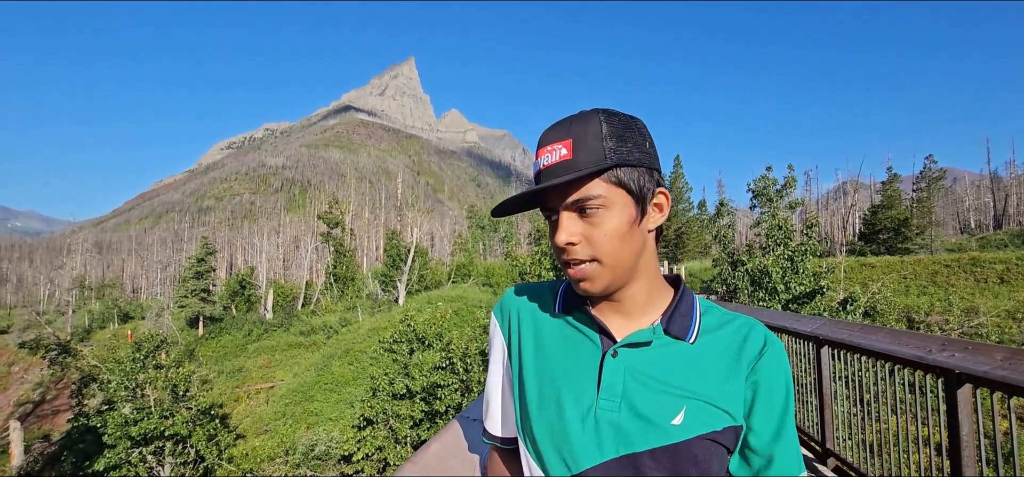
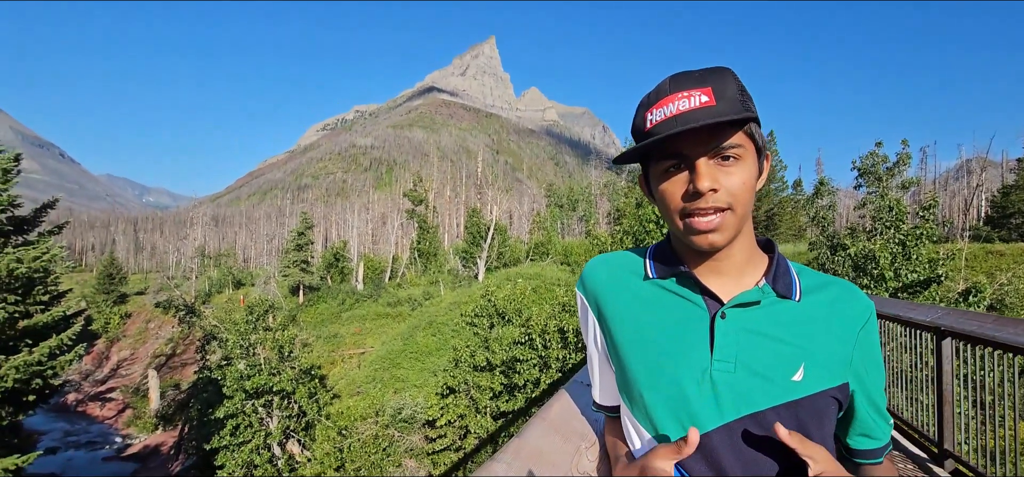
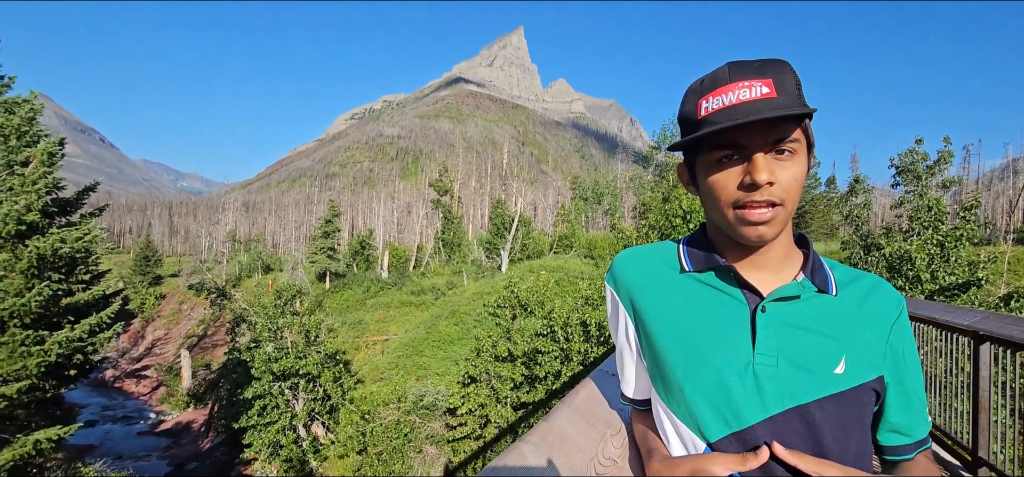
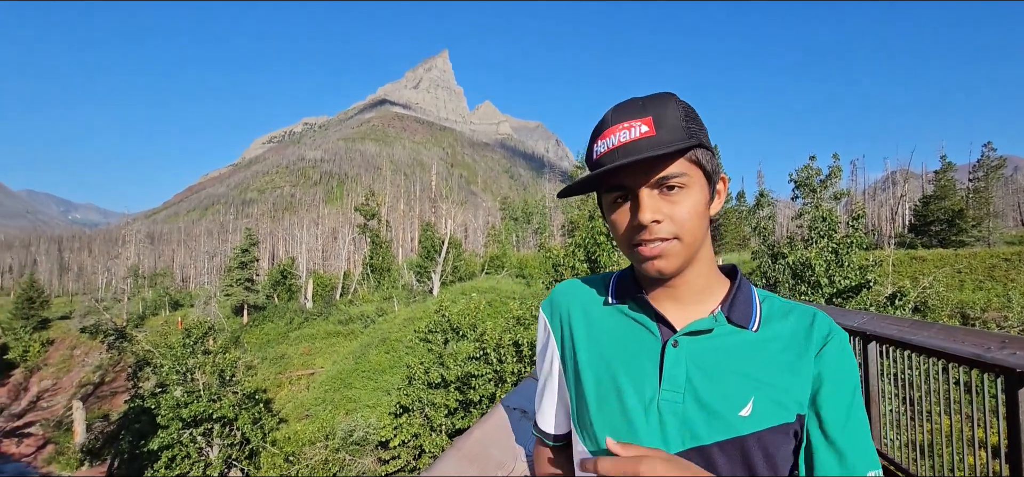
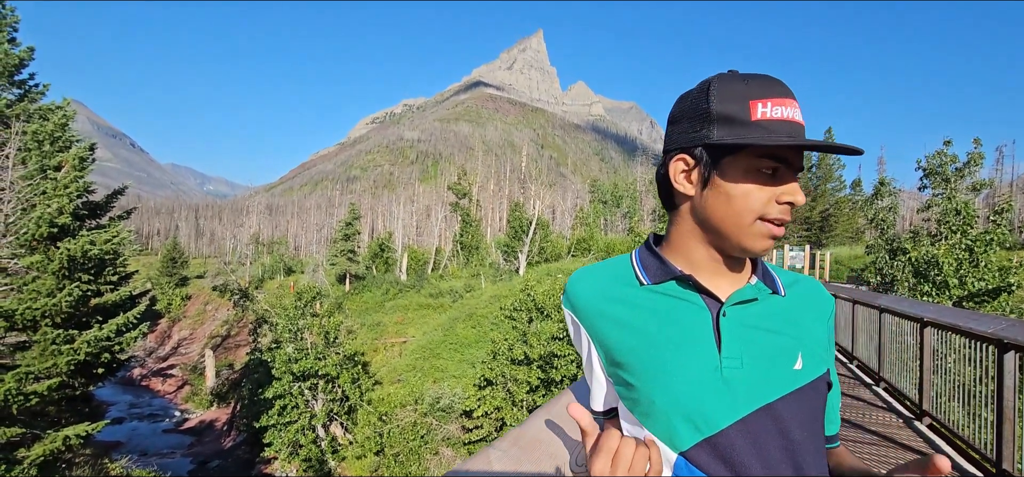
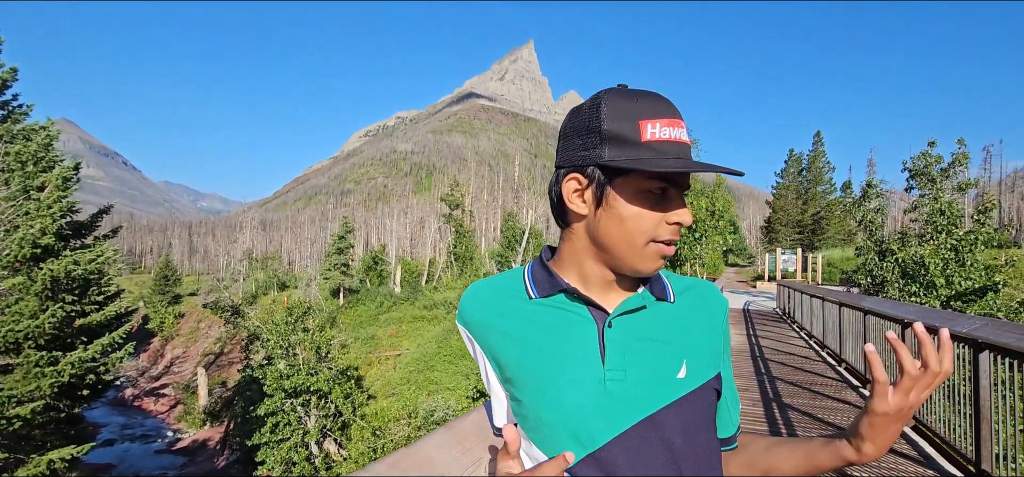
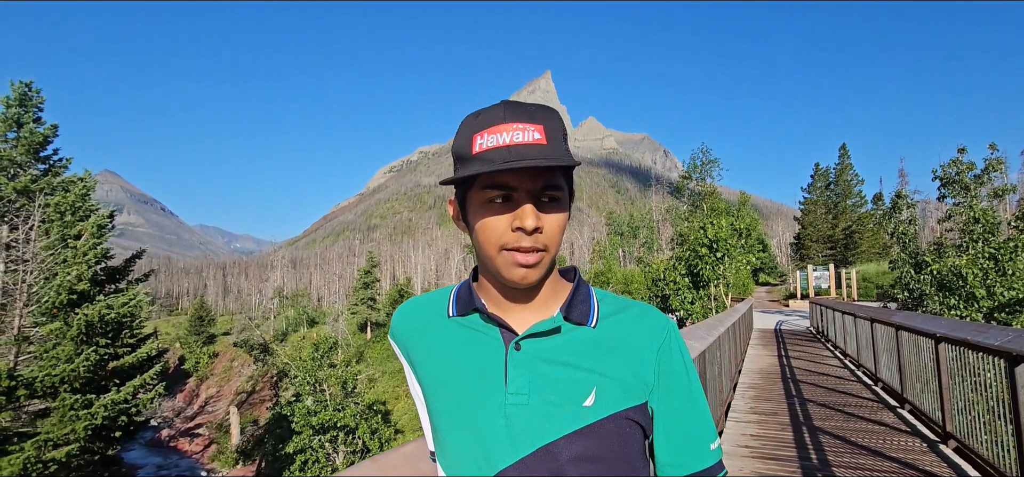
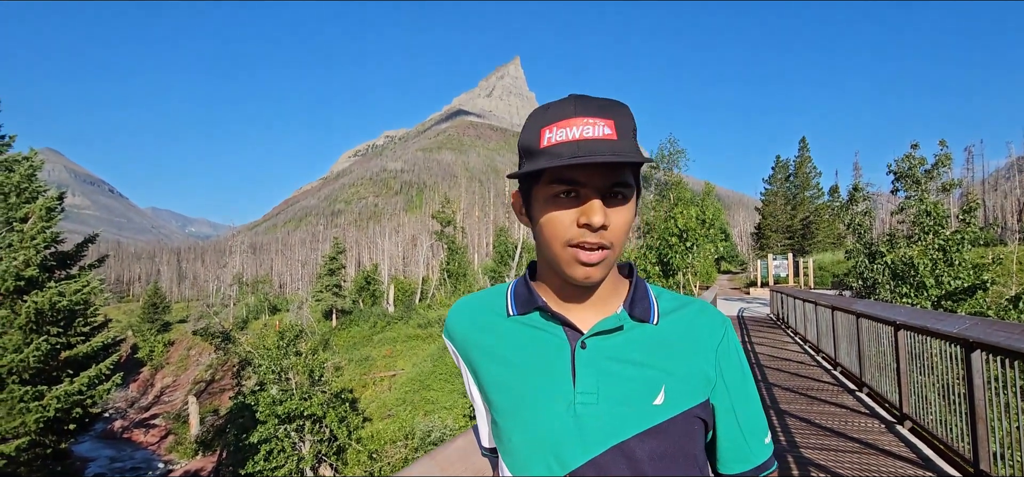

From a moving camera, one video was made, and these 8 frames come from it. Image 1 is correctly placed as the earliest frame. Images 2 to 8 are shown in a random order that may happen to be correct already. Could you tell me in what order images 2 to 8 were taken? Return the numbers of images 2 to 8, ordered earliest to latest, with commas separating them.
4, 2, 3, 5, 6, 8, 7
